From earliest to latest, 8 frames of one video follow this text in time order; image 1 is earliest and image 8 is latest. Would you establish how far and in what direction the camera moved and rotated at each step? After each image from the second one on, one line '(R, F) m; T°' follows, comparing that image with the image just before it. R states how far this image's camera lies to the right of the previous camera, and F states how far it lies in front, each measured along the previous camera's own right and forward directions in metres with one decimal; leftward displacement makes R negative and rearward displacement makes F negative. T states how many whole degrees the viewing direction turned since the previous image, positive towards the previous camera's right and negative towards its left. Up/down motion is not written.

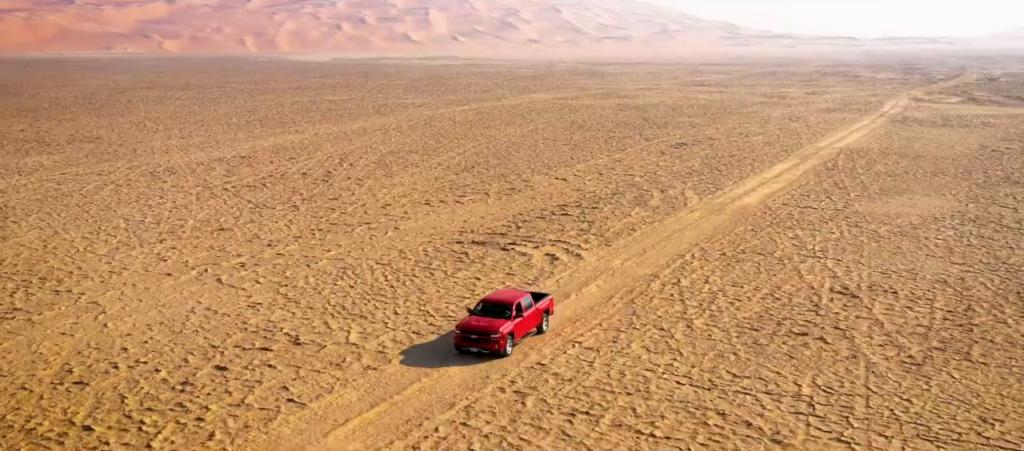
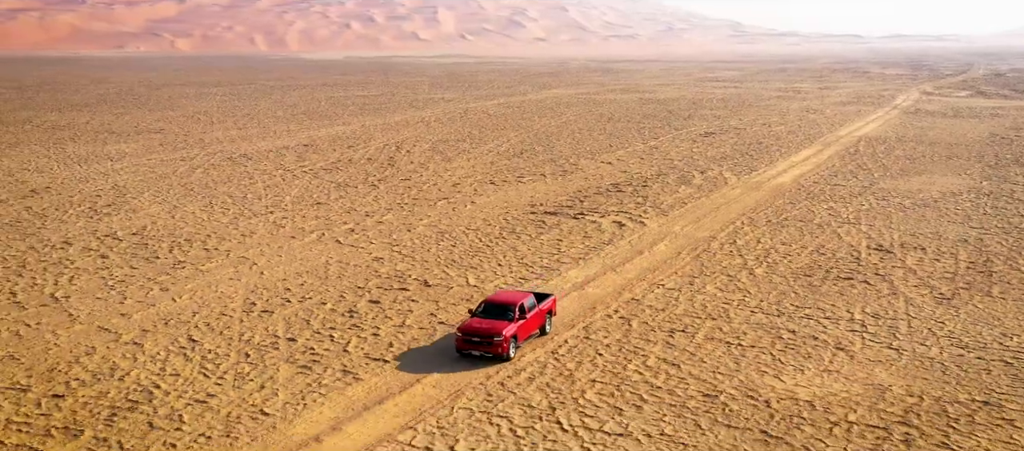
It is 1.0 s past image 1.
(-1.8, -2.7) m; 0°
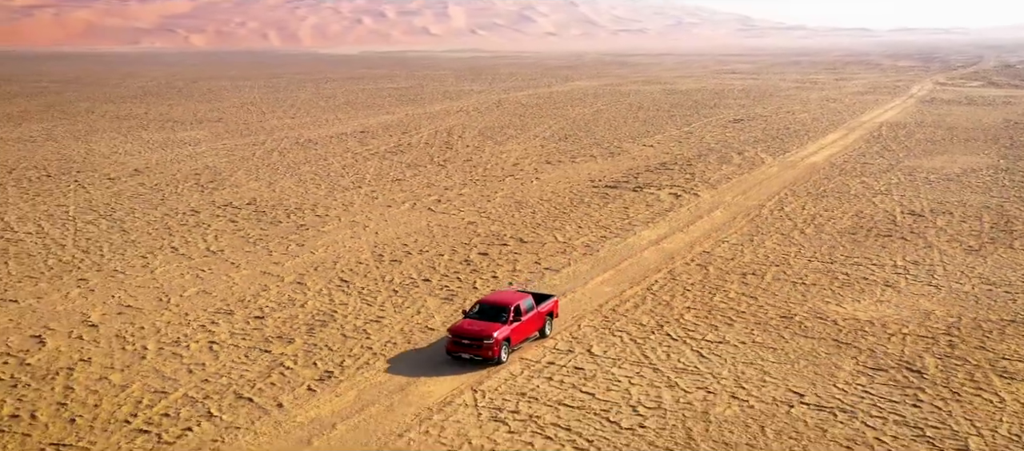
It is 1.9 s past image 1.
(-1.8, -2.6) m; 0°
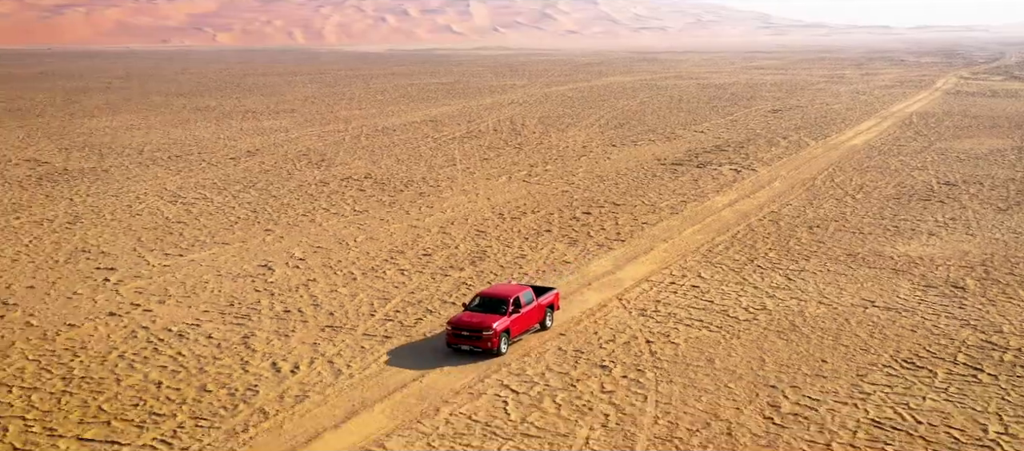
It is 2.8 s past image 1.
(-2.1, -3.4) m; -1°
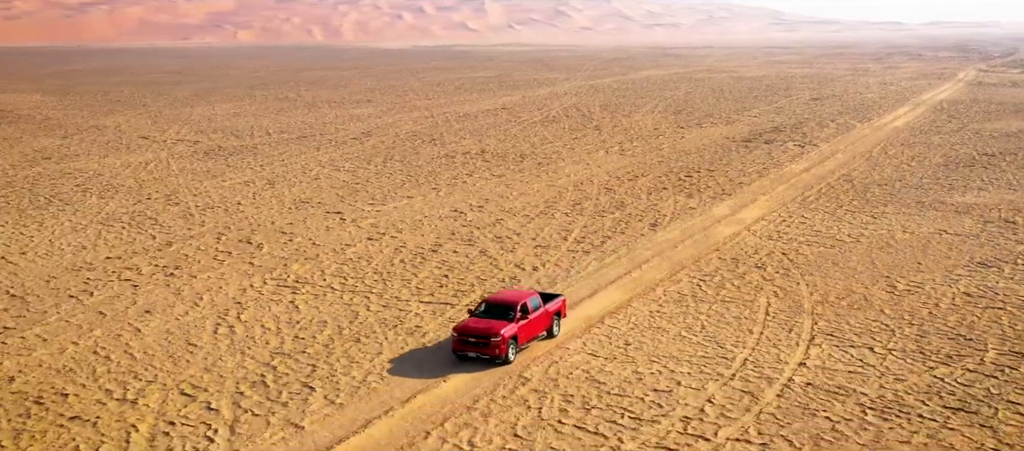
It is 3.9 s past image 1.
(-3.3, -4.3) m; -1°
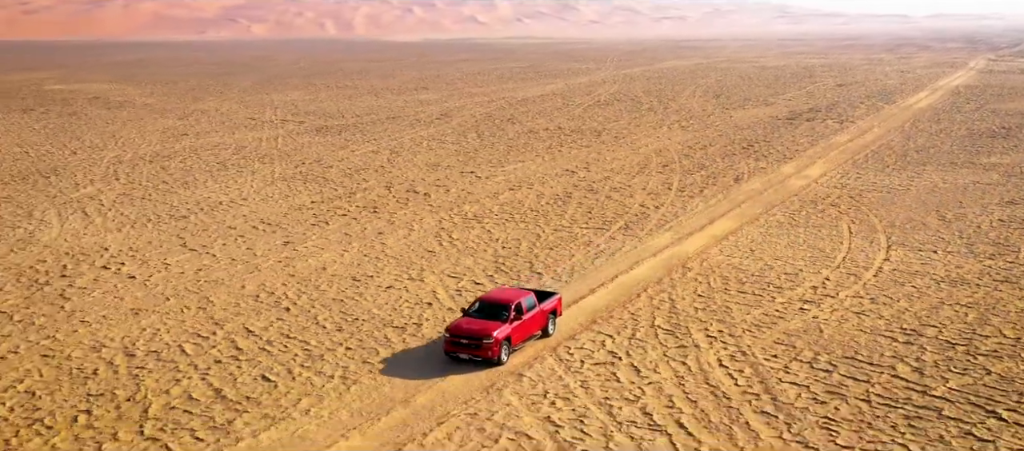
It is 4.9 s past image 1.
(-2.9, -4.1) m; 0°
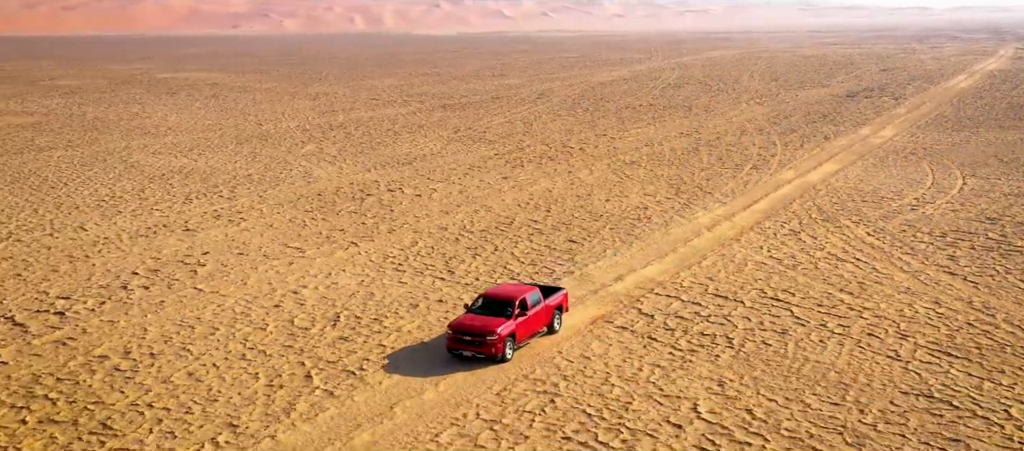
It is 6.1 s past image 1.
(-3.8, -5.3) m; -1°
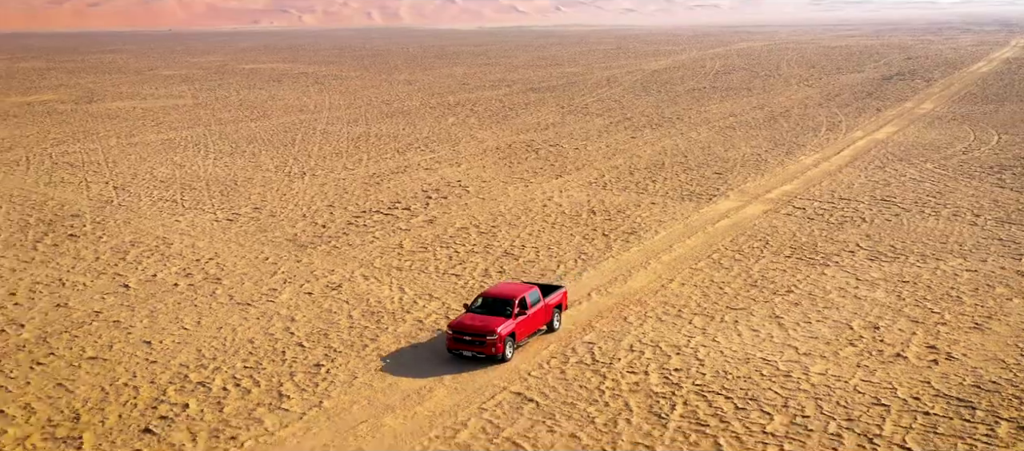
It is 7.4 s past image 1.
(-3.8, -5.5) m; -1°
